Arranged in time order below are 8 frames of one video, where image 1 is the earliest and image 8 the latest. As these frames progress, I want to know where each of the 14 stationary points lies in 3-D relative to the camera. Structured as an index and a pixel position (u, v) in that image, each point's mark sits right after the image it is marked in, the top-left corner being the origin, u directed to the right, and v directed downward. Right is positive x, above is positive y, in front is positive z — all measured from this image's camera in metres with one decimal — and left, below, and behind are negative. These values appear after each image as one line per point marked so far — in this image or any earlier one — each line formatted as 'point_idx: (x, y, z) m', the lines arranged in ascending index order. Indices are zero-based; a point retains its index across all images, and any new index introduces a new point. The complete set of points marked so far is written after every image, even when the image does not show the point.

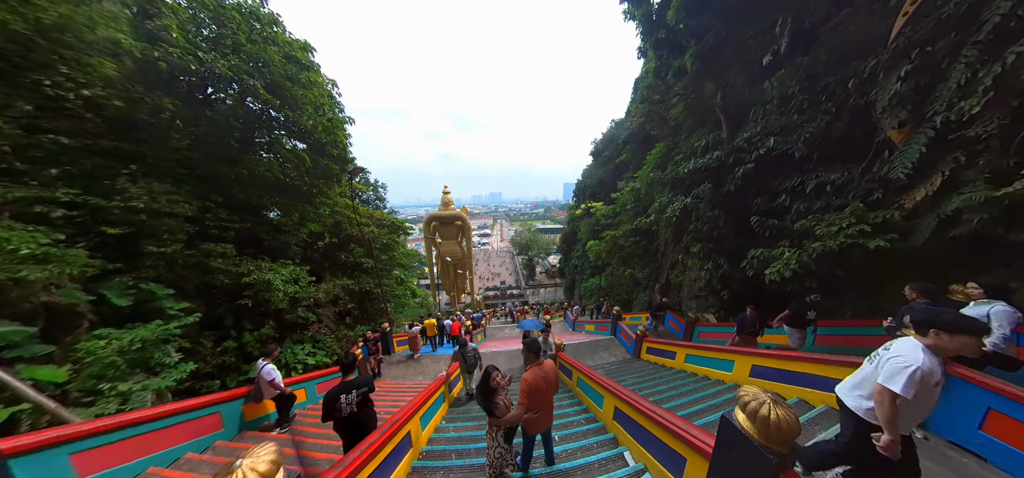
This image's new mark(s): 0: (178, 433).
0: (-3.7, -2.2, +3.0) m
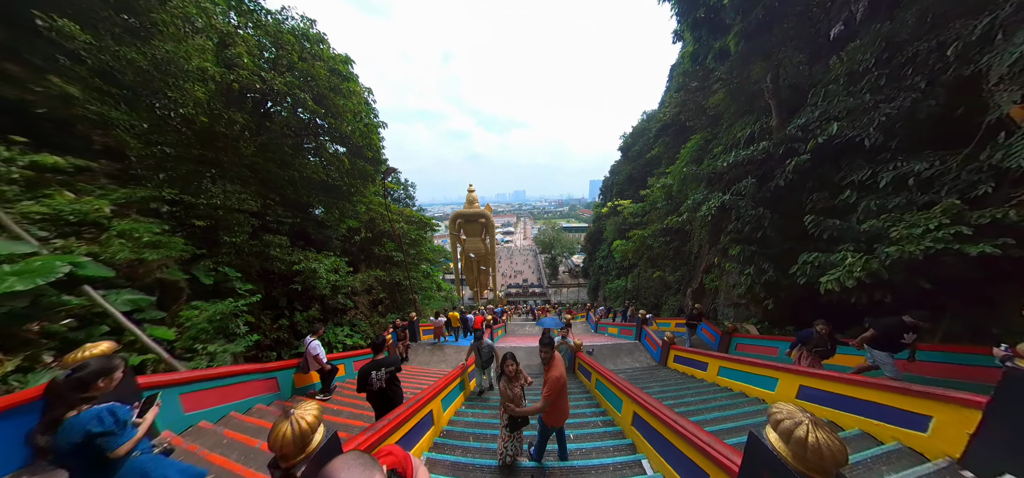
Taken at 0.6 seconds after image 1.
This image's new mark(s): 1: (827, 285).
0: (-3.6, -2.1, +3.6) m
1: (+4.5, -0.7, +3.7) m
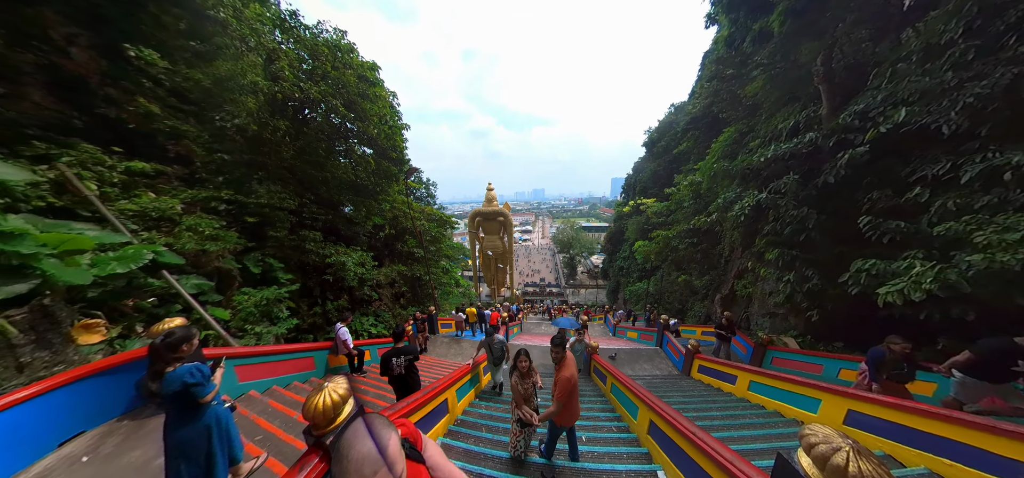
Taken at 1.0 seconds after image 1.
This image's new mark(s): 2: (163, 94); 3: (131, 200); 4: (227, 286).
0: (-3.5, -2.0, +4.1) m
1: (+4.6, -0.7, +3.2) m
2: (-5.9, +2.4, +4.2) m
3: (-5.3, +0.5, +3.6) m
4: (-4.8, -0.8, +4.3) m
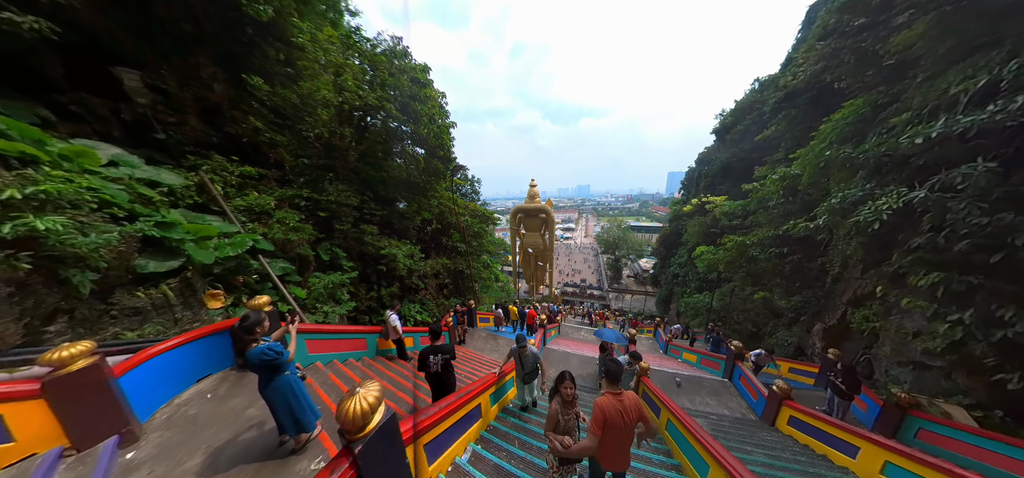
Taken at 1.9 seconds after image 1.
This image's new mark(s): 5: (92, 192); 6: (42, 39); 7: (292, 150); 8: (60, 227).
0: (-3.0, -1.9, +4.7) m
1: (+4.7, -0.9, +2.0) m
2: (-5.2, +2.6, +5.3) m
3: (-4.8, +0.7, +4.6) m
4: (-4.2, -0.6, +5.2) m
5: (-4.8, +0.5, +3.0) m
6: (-6.2, +2.5, +3.4) m
7: (-4.7, +1.9, +5.5) m
8: (-4.6, +0.1, +2.7) m
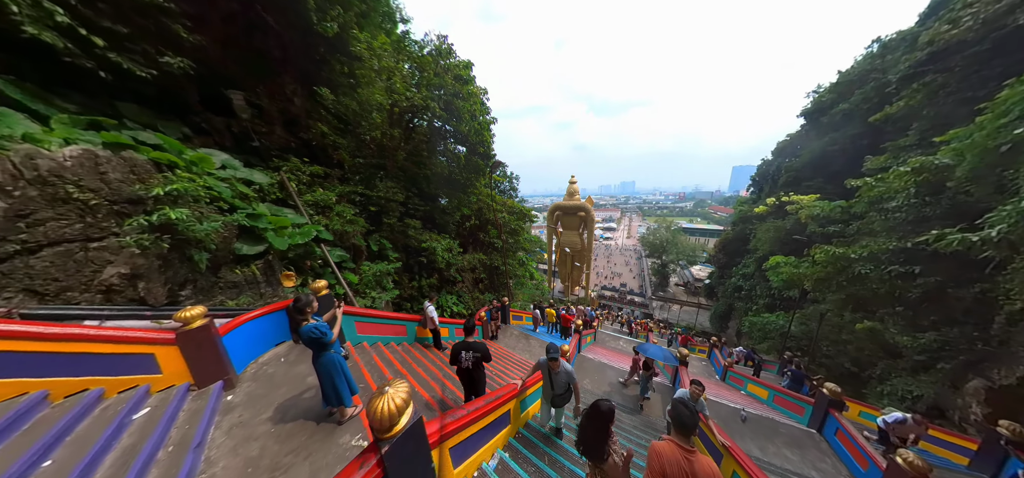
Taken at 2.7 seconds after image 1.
0: (-2.5, -1.7, +5.2) m
1: (+4.7, -1.1, +1.1) m
2: (-4.3, +2.9, +6.1) m
3: (-4.1, +1.0, +5.3) m
4: (-3.5, -0.4, +5.9) m
5: (-4.5, +0.7, +3.8) m
6: (-5.7, +2.8, +4.4) m
7: (-3.9, +2.1, +6.2) m
8: (-4.3, +0.3, +3.4) m
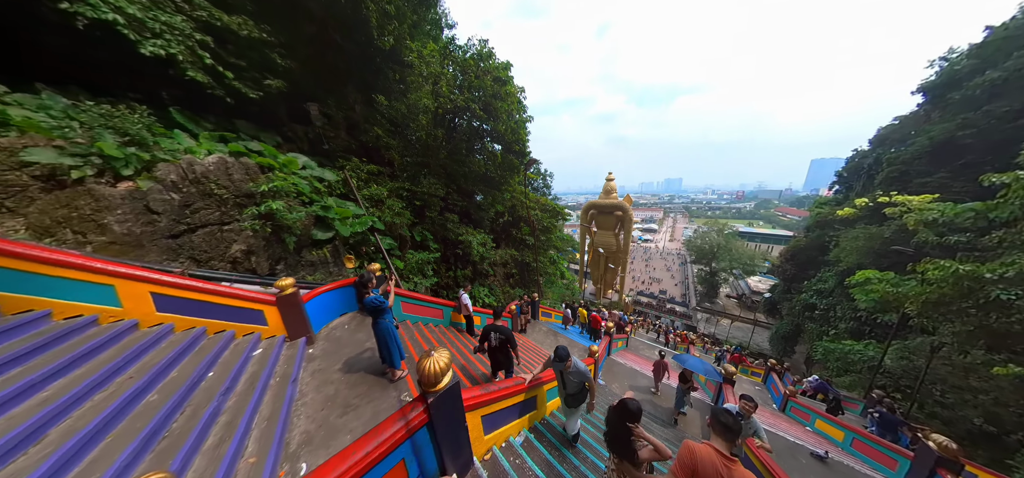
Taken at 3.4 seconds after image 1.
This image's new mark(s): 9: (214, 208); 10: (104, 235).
0: (-1.9, -1.6, +5.7) m
1: (+4.3, -1.3, +0.3) m
2: (-3.4, +3.1, +6.9) m
3: (-3.4, +1.2, +6.1) m
4: (-2.7, -0.2, +6.5) m
5: (-4.0, +1.0, +4.7) m
6: (-5.0, +3.1, +5.5) m
7: (-2.9, +2.3, +6.9) m
8: (-4.0, +0.5, +4.3) m
9: (-4.8, +0.5, +4.0) m
10: (-5.3, +0.1, +3.3) m
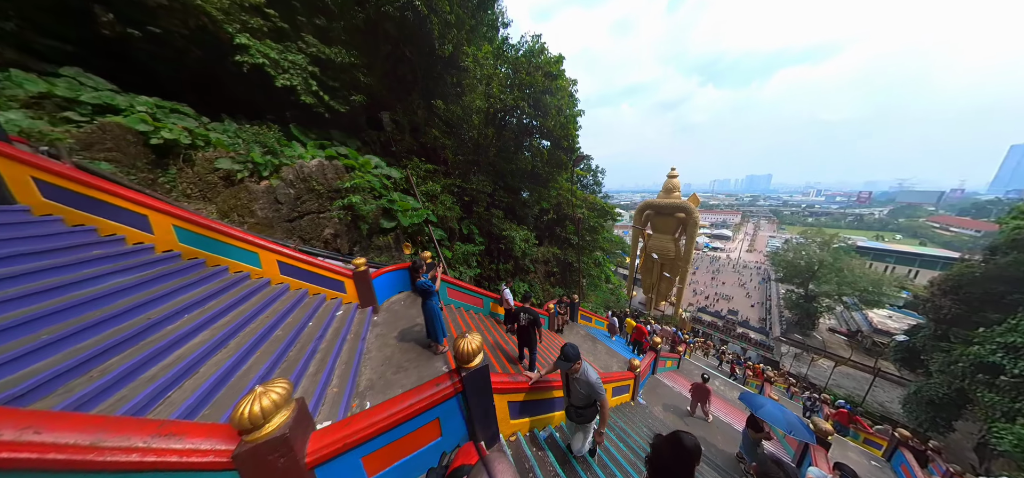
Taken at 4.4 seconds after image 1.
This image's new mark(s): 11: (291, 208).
0: (-1.0, -1.4, +6.1) m
1: (+3.4, -1.5, -0.9) m
2: (-1.8, +3.3, +7.5) m
3: (-2.2, +1.4, +6.9) m
4: (-1.5, 0.0, +7.1) m
5: (-3.2, +1.2, +5.7) m
6: (-3.8, +3.4, +6.7) m
7: (-1.4, +2.6, +7.4) m
8: (-3.3, +0.8, +5.3) m
9: (-4.1, +0.8, +5.3) m
10: (-4.8, +0.4, +4.8) m
11: (-4.4, +0.6, +5.2) m
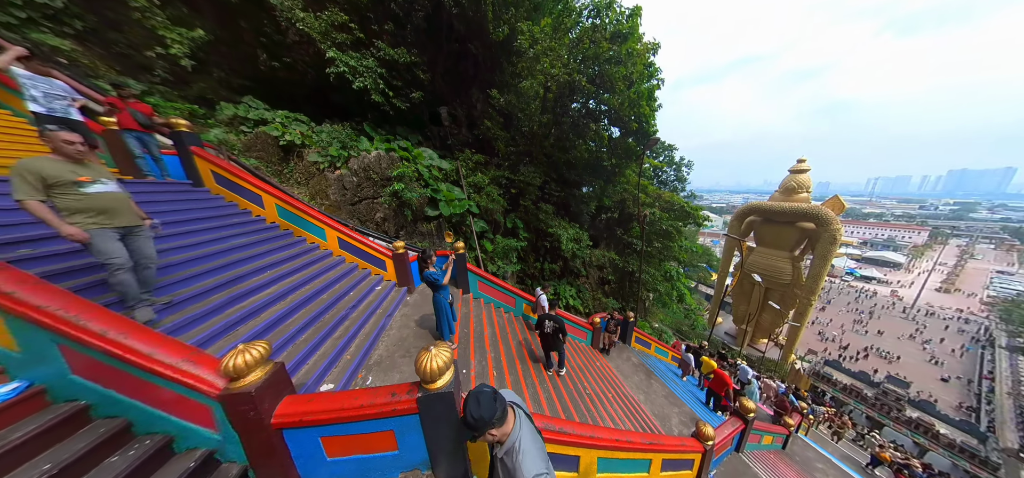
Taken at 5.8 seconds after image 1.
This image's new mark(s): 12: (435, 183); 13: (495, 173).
0: (0.0, -1.4, +5.7) m
1: (+2.6, -1.8, -2.2) m
2: (0.0, +3.4, +7.2) m
3: (-0.7, +1.6, +6.6) m
4: (0.0, +0.1, +6.8) m
5: (-2.0, +1.5, +5.8) m
6: (-2.1, +3.7, +6.8) m
7: (+0.3, +2.6, +7.0) m
8: (-2.2, +1.0, +5.4) m
9: (-3.0, +1.1, +5.6) m
10: (-3.8, +0.8, +5.3) m
11: (-3.3, +0.9, +5.6) m
12: (-1.6, +1.3, +6.1) m
13: (0.0, +1.7, +6.8) m
